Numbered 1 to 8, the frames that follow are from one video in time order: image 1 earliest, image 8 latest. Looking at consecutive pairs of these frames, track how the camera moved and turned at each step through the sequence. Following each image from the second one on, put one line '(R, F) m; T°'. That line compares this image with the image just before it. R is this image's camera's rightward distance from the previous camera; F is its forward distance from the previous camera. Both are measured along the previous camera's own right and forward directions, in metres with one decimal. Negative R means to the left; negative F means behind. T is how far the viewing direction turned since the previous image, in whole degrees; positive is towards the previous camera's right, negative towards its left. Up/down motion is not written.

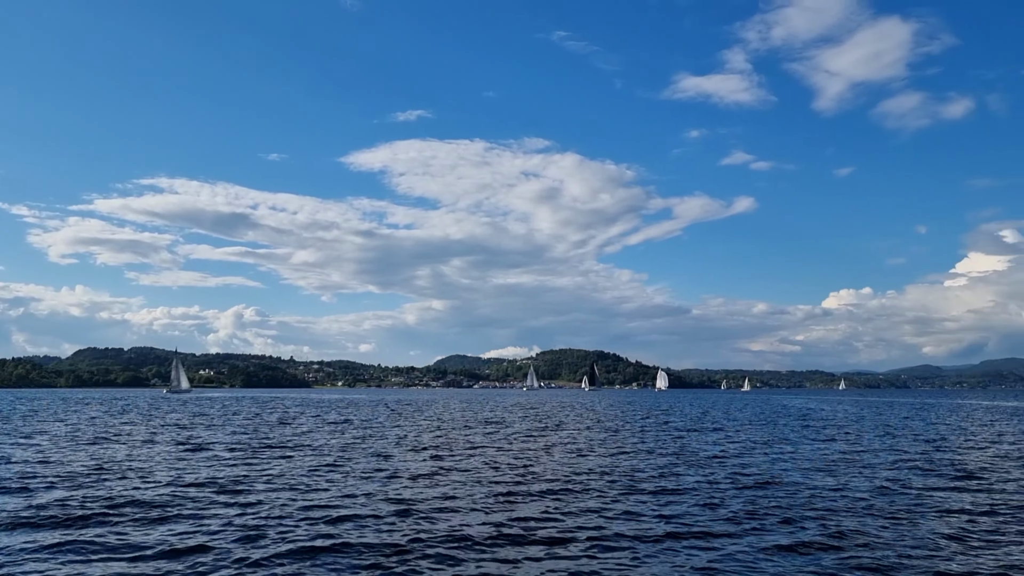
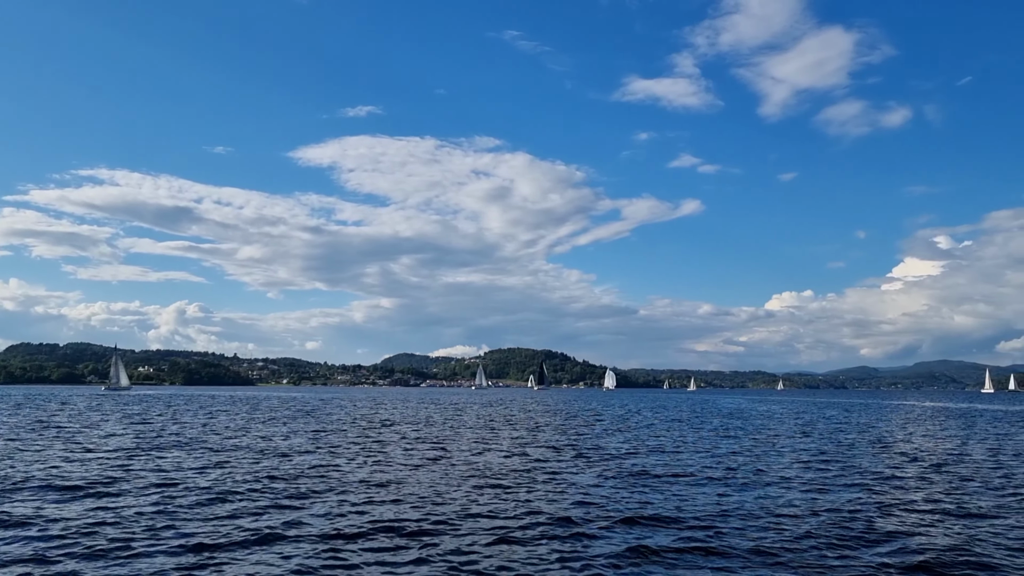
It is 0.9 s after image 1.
(-0.2, -0.6) m; +3°
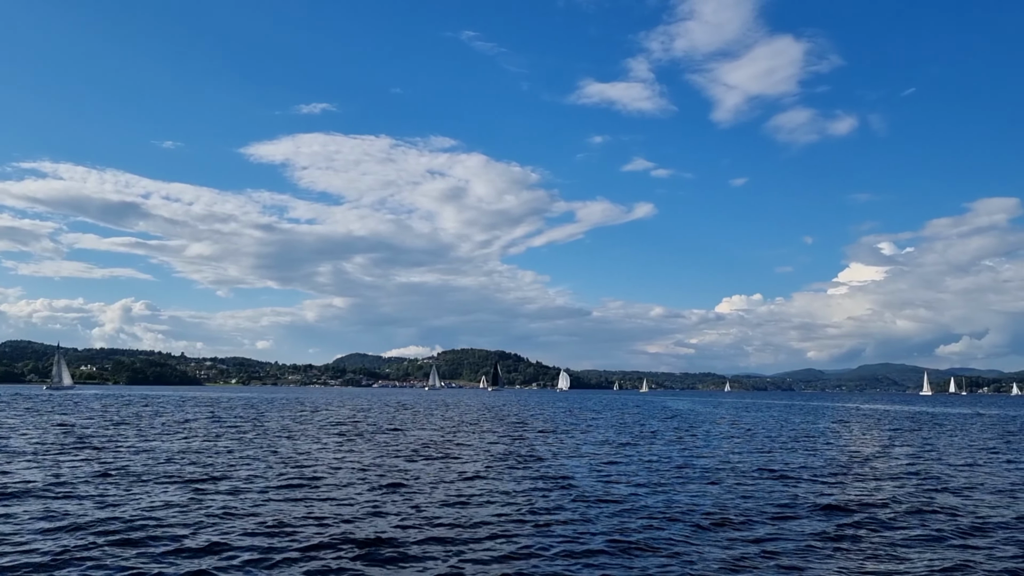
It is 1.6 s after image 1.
(+0.3, -0.1) m; +3°
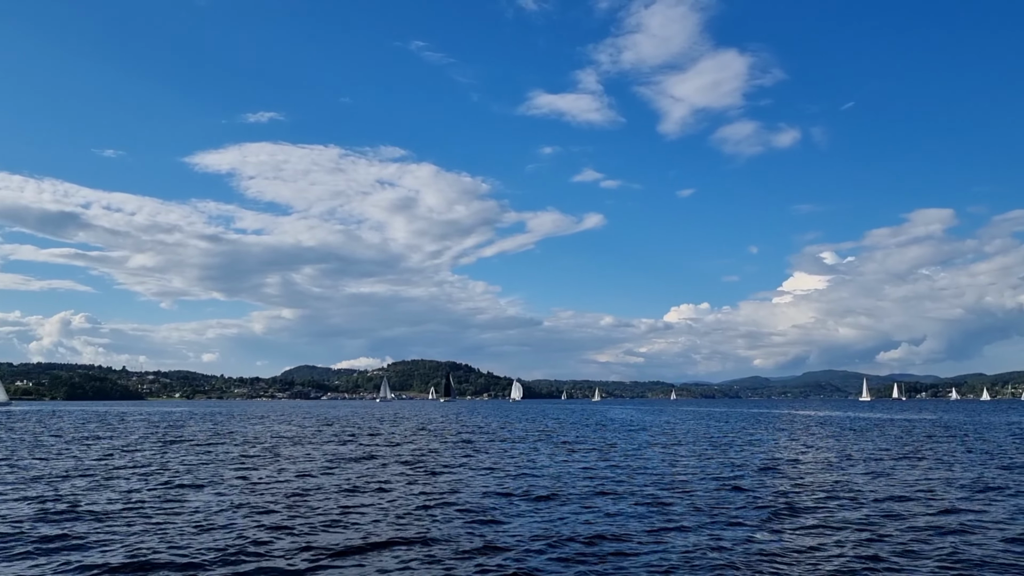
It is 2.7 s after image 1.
(+0.4, +0.5) m; +3°
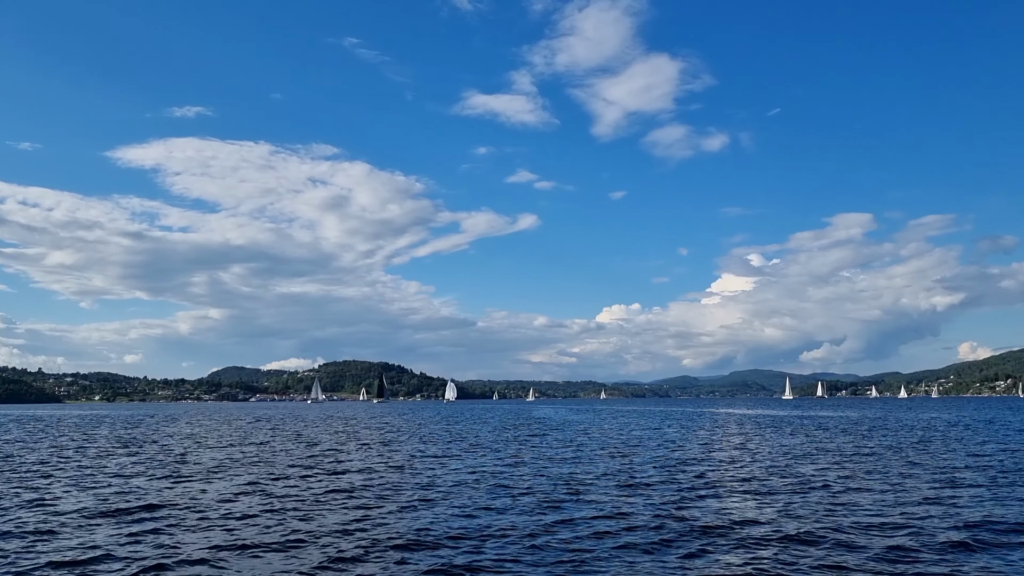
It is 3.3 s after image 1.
(+0.4, +0.6) m; +5°
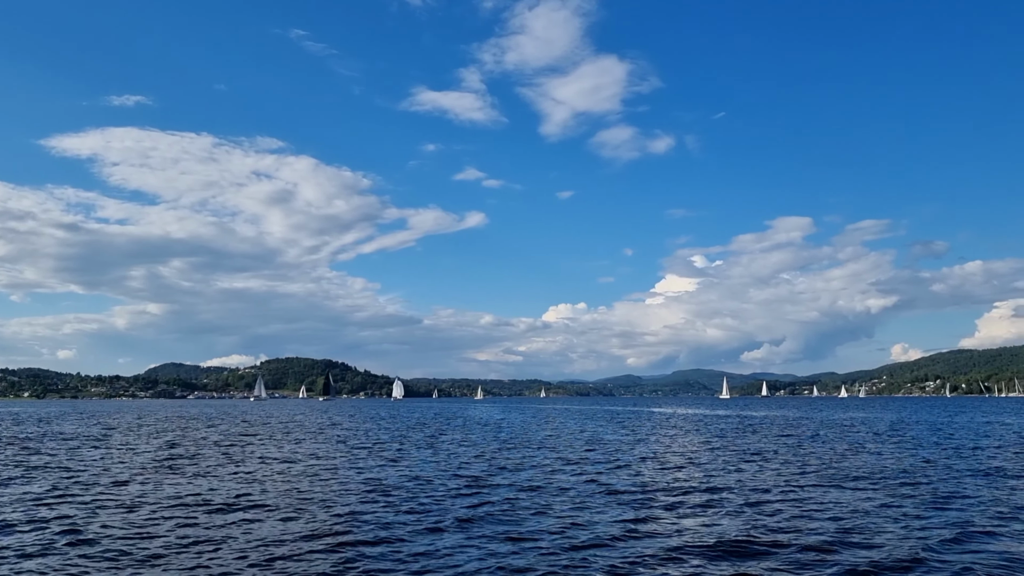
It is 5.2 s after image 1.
(+0.7, +0.9) m; +4°
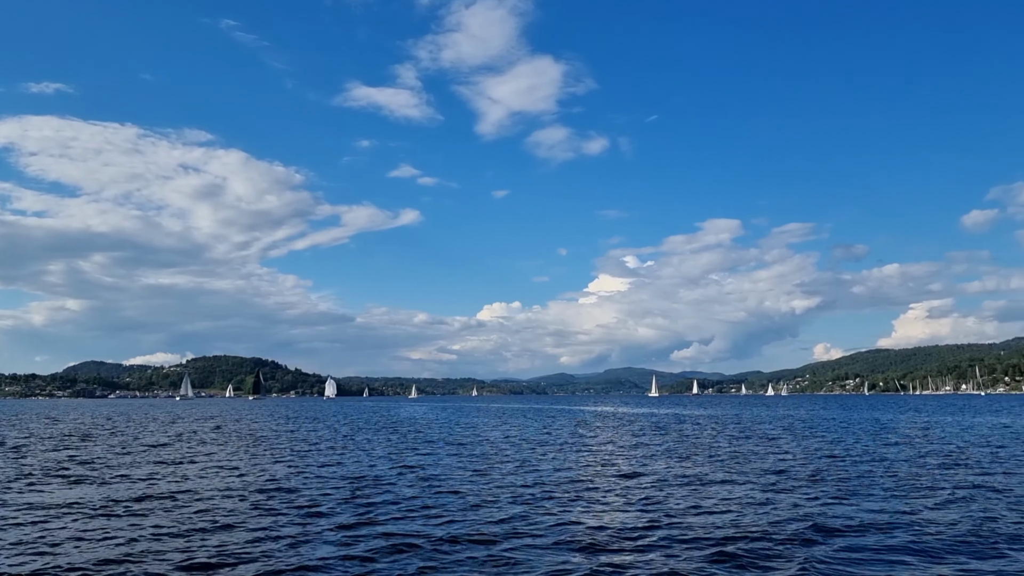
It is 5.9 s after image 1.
(+0.2, +0.2) m; +4°
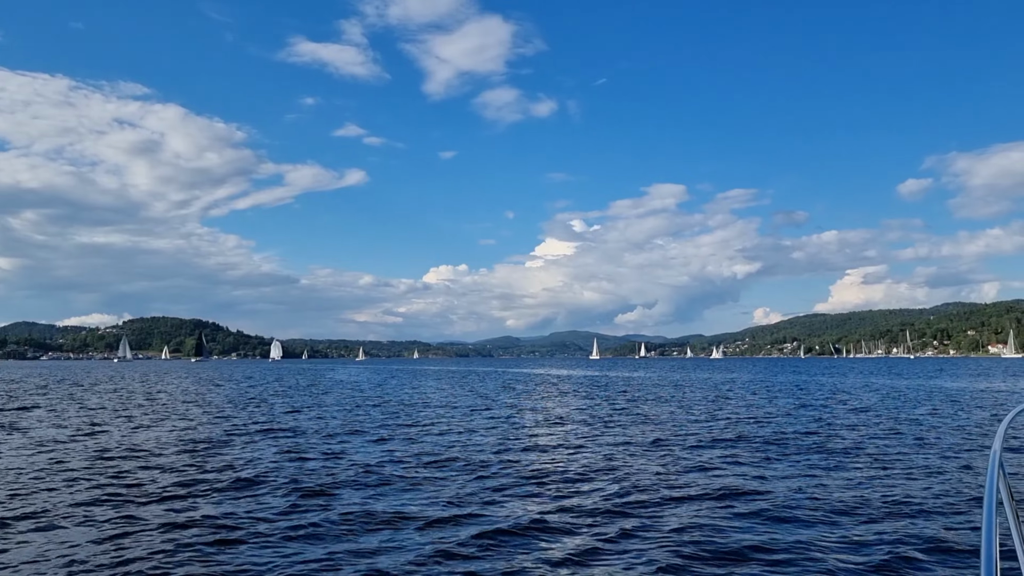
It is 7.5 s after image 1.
(+0.2, +0.4) m; +4°
